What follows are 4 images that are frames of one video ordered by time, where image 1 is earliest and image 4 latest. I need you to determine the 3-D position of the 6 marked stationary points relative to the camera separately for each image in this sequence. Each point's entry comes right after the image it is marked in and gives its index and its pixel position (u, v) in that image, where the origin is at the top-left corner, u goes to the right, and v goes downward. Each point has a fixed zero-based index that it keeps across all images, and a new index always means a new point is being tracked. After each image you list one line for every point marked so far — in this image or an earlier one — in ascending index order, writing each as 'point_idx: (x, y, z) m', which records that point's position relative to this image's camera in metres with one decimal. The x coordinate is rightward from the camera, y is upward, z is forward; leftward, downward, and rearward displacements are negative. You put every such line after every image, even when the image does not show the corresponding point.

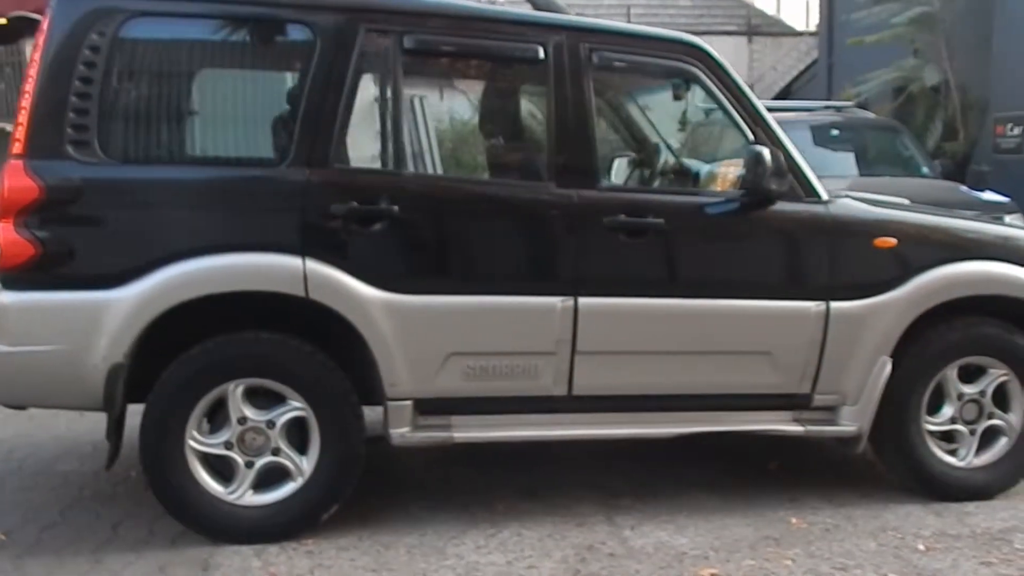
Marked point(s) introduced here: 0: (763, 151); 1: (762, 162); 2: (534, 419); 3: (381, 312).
0: (+1.3, +0.7, +4.6) m
1: (+1.3, +0.7, +4.5) m
2: (+0.1, -0.7, +4.8) m
3: (-0.7, -0.1, +4.5) m
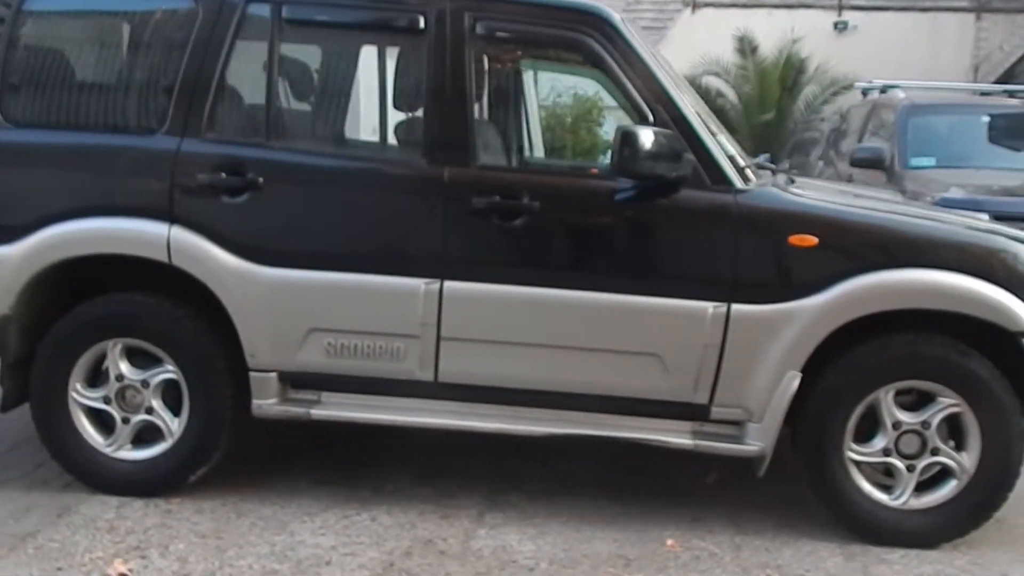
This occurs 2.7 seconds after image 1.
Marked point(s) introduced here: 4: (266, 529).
0: (+0.6, +0.7, +4.1) m
1: (+0.6, +0.7, +4.1) m
2: (-0.6, -0.6, +4.6) m
3: (-1.4, 0.0, +4.5) m
4: (-1.2, -1.2, +4.4) m
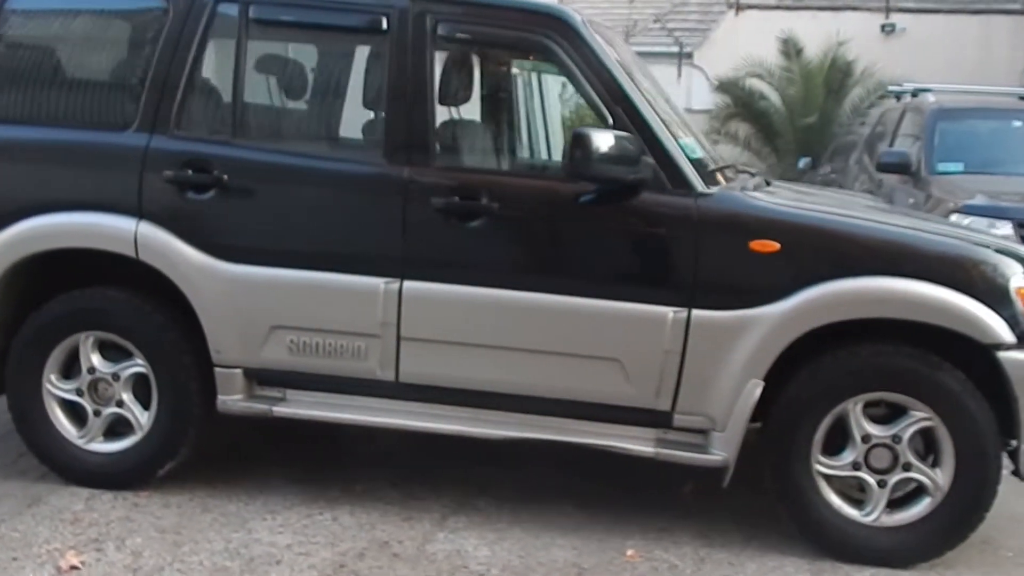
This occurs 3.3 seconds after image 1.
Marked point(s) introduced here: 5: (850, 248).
0: (+0.4, +0.7, +4.0) m
1: (+0.4, +0.7, +4.0) m
2: (-0.8, -0.6, +4.6) m
3: (-1.6, +0.1, +4.5) m
4: (-1.4, -1.2, +4.4) m
5: (+1.6, +0.2, +4.1) m
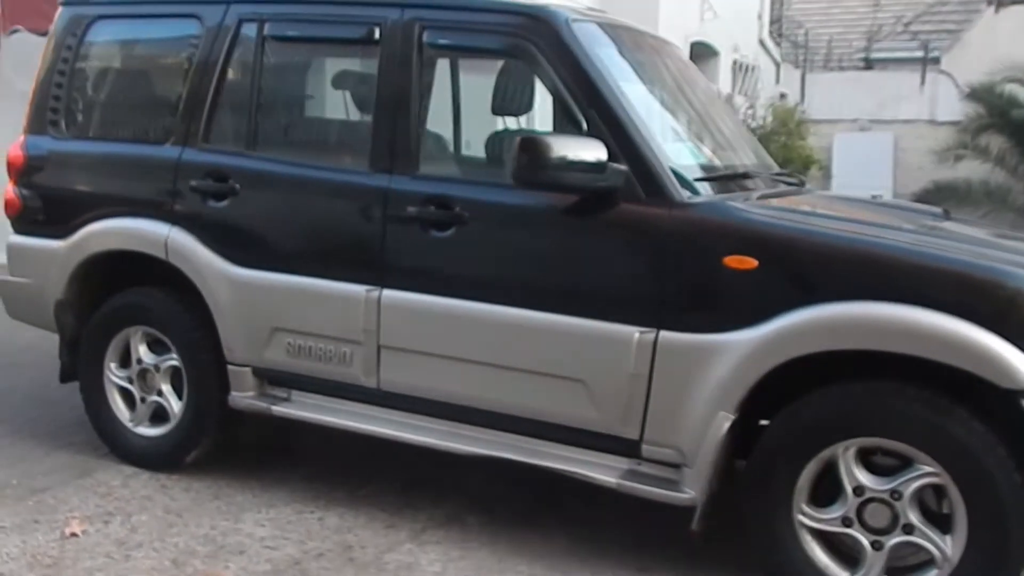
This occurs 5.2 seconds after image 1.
0: (+0.2, +0.7, +3.9) m
1: (+0.2, +0.6, +3.8) m
2: (-0.8, -0.6, +4.7) m
3: (-1.6, 0.0, +4.8) m
4: (-1.5, -1.2, +4.7) m
5: (+1.4, +0.1, +3.6) m
